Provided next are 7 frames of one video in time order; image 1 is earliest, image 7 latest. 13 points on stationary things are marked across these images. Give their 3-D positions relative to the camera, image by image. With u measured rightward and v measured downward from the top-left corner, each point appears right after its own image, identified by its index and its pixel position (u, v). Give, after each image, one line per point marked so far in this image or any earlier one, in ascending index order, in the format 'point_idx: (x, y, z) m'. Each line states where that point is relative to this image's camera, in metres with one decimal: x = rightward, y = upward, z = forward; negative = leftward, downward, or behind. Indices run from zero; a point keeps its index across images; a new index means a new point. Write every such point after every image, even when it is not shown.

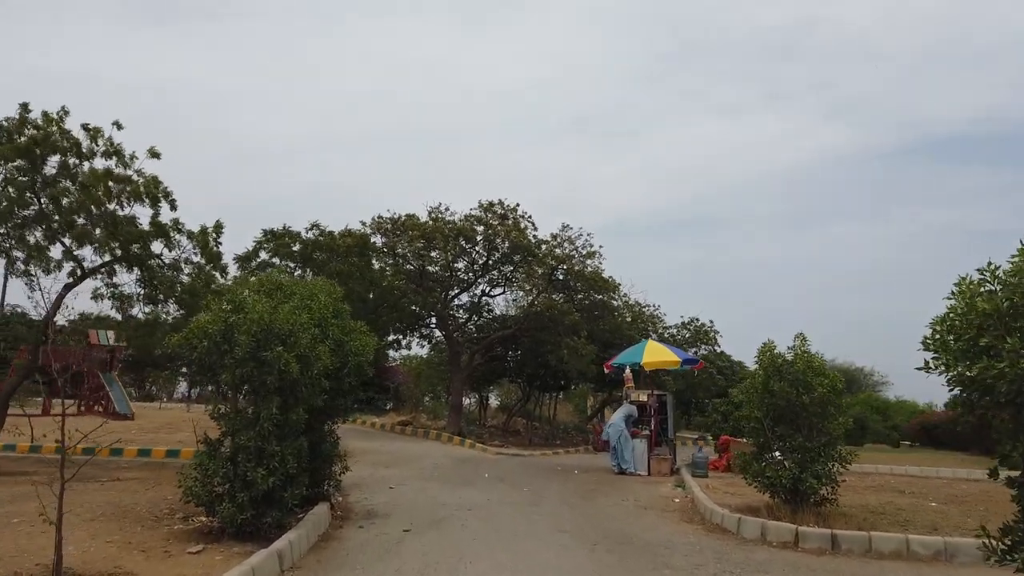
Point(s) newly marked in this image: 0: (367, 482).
0: (-2.6, -3.5, +12.9) m
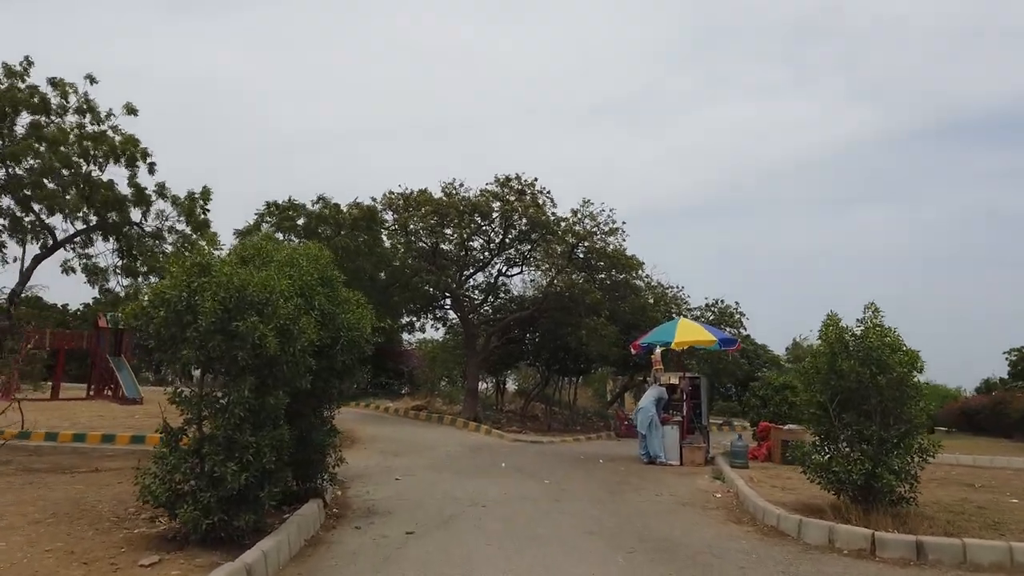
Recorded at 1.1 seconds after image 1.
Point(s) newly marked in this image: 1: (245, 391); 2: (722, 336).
0: (-2.3, -3.1, +11.8) m
1: (-2.3, -0.9, +6.0) m
2: (+4.2, -1.0, +14.0) m
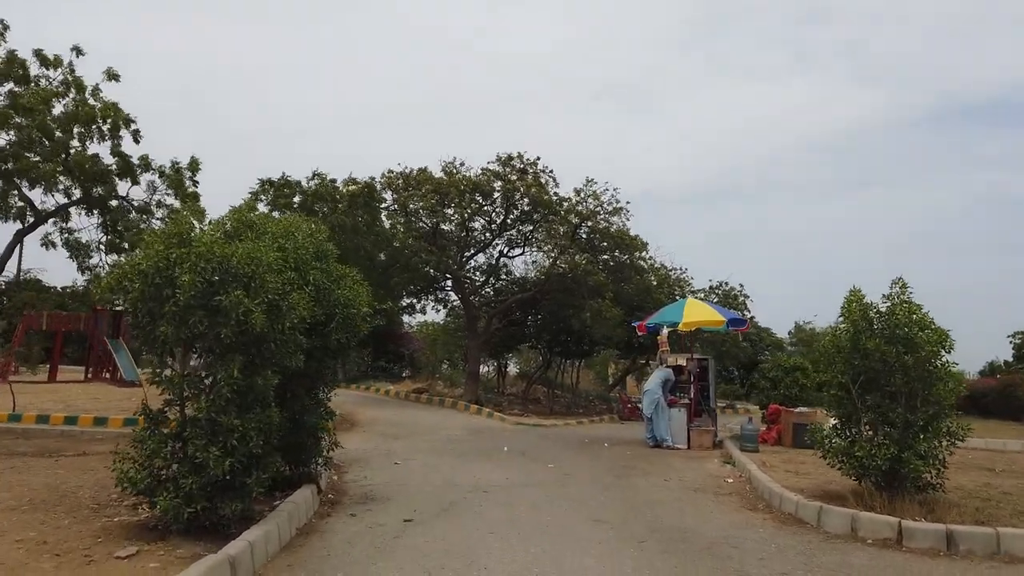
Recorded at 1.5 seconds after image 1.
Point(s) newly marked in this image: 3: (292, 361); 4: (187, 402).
0: (-2.3, -2.7, +11.4) m
1: (-2.2, -0.7, +5.6) m
2: (+4.2, -0.5, +13.5) m
3: (-2.0, -0.7, +6.3) m
4: (-2.6, -0.9, +5.7) m
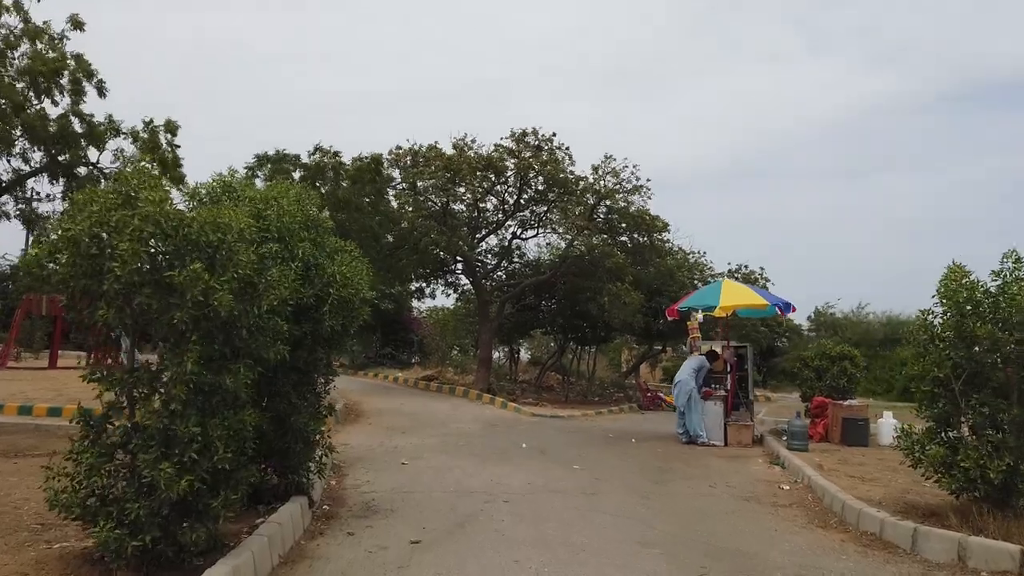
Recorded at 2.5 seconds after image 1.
0: (-2.0, -2.4, +10.2) m
1: (-2.0, -0.5, +4.4) m
2: (+4.5, -0.2, +12.3) m
3: (-1.8, -0.5, +5.2) m
4: (-2.4, -0.7, +4.5) m
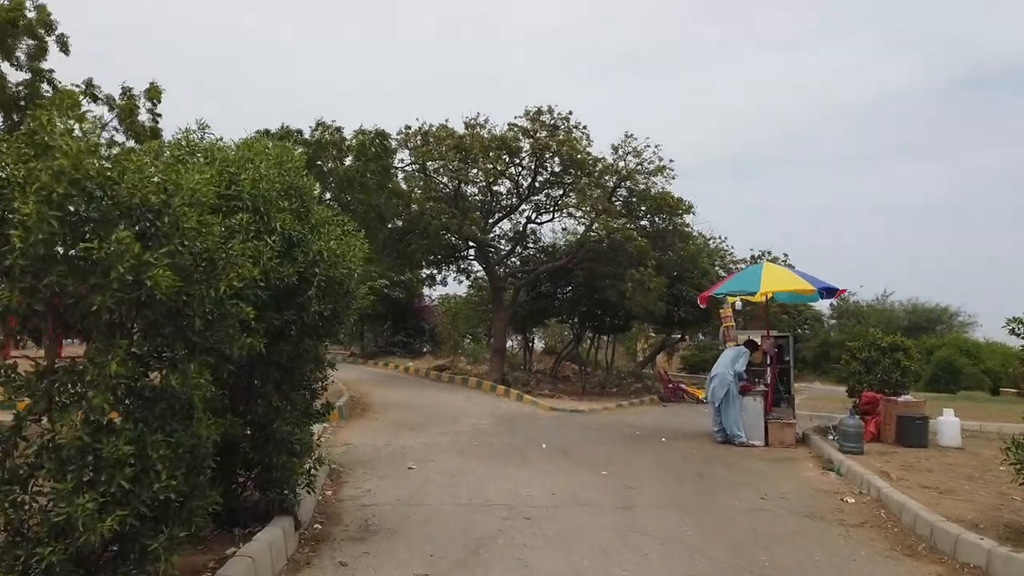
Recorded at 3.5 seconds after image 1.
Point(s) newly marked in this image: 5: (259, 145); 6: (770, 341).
0: (-1.7, -2.2, +9.2) m
1: (-1.9, -0.4, +3.4) m
2: (+4.8, 0.0, +11.1) m
3: (-1.6, -0.3, +4.1) m
4: (-2.2, -0.6, +3.4) m
5: (-2.0, +1.1, +5.5) m
6: (+4.1, -0.8, +11.4) m
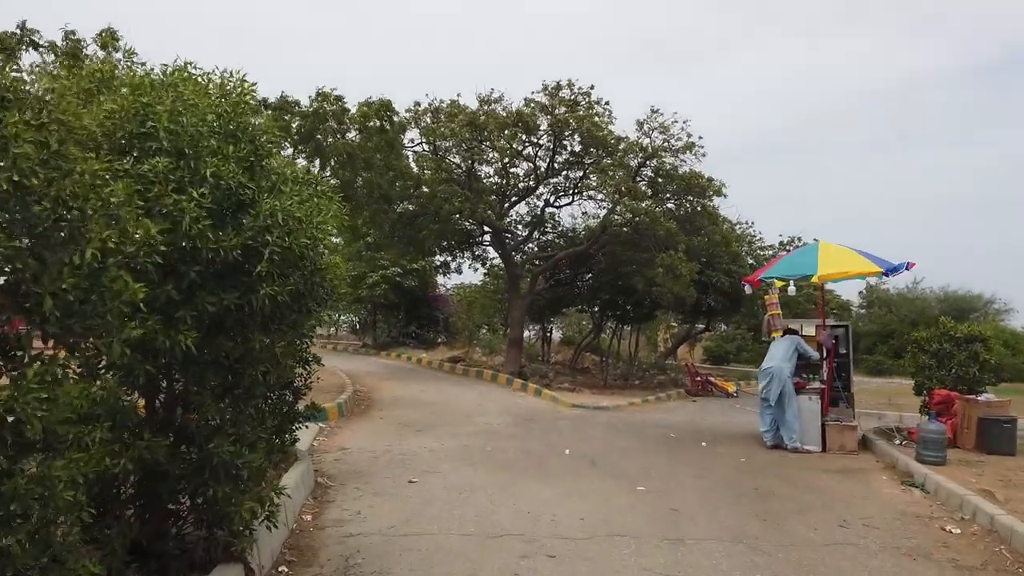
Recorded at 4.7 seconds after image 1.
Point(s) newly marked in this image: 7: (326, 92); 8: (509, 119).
0: (-1.5, -2.0, +7.9) m
1: (-1.8, -0.2, +2.0) m
2: (+5.1, +0.3, +9.6) m
3: (-1.5, -0.2, +2.8) m
4: (-2.2, -0.5, +2.1) m
5: (-1.8, +1.2, +4.2) m
6: (+4.4, -0.6, +10.0) m
7: (-3.5, +3.7, +13.7) m
8: (-0.1, +4.8, +20.0) m
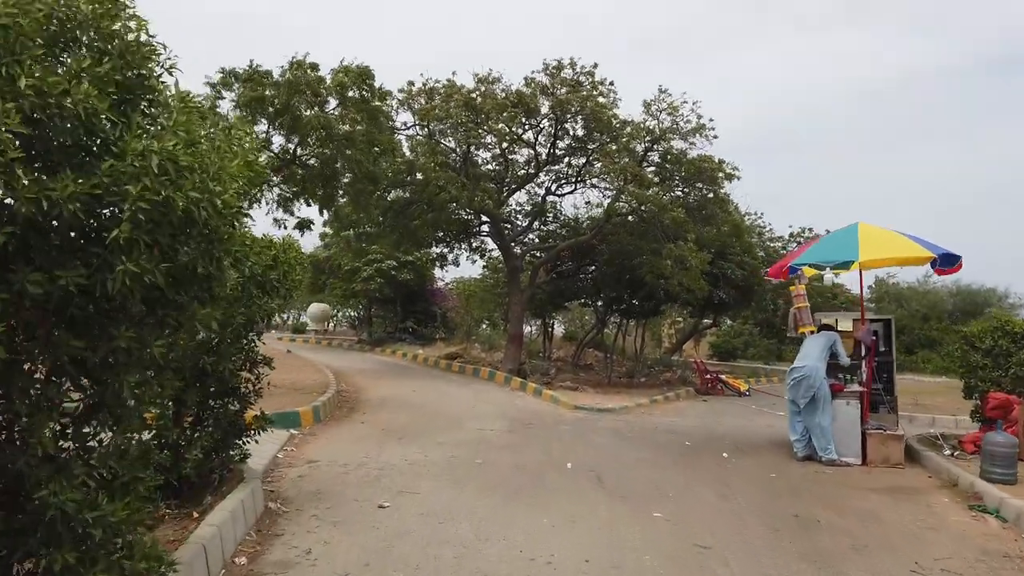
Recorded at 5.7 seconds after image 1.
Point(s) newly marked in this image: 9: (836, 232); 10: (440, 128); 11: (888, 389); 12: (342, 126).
0: (-1.6, -1.9, +6.7) m
1: (-1.9, -0.2, +0.8) m
2: (+5.0, +0.4, +8.4) m
3: (-1.6, -0.1, +1.6) m
4: (-2.3, -0.4, +0.9) m
5: (-1.9, +1.3, +3.0) m
6: (+4.3, -0.5, +8.7) m
7: (-3.5, +3.8, +12.5) m
8: (-0.1, +5.0, +18.7) m
9: (+4.0, +0.7, +8.7) m
10: (-1.9, +4.2, +18.8) m
11: (+4.6, -1.2, +8.8) m
12: (-3.0, +2.8, +12.6) m
